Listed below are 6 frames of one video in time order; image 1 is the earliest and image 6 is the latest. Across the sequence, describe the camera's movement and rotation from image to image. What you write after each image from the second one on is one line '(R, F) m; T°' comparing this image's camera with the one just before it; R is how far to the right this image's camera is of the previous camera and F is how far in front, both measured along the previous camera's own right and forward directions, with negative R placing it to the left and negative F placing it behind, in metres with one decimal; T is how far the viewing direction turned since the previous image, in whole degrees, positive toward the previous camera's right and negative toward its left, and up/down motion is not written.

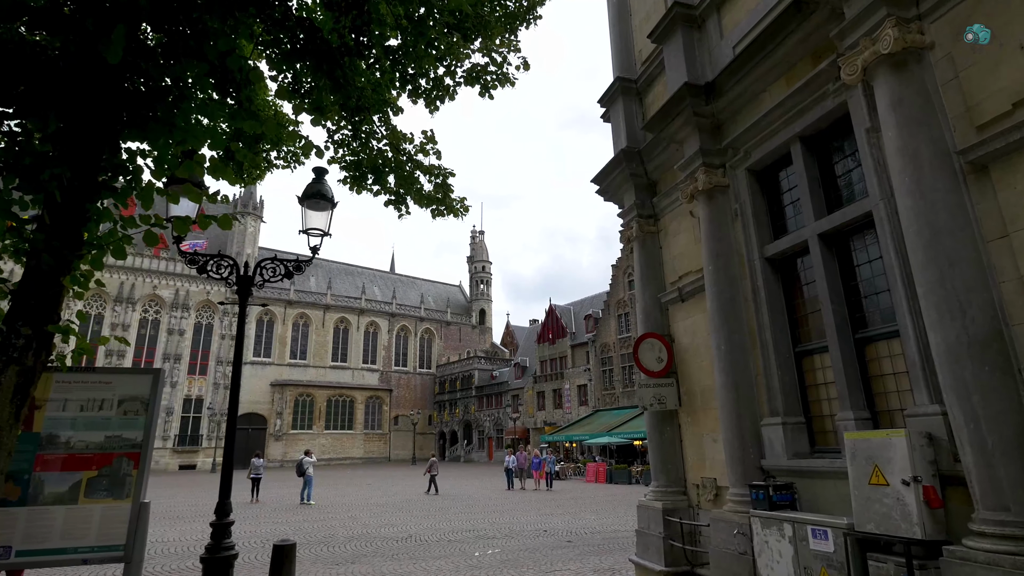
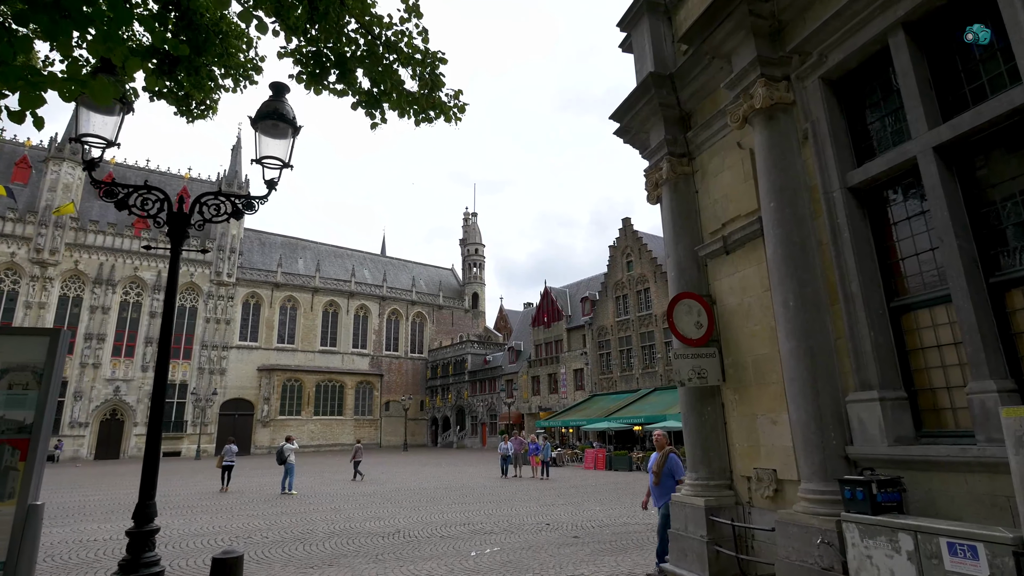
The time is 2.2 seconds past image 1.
(-0.2, +1.4) m; +1°
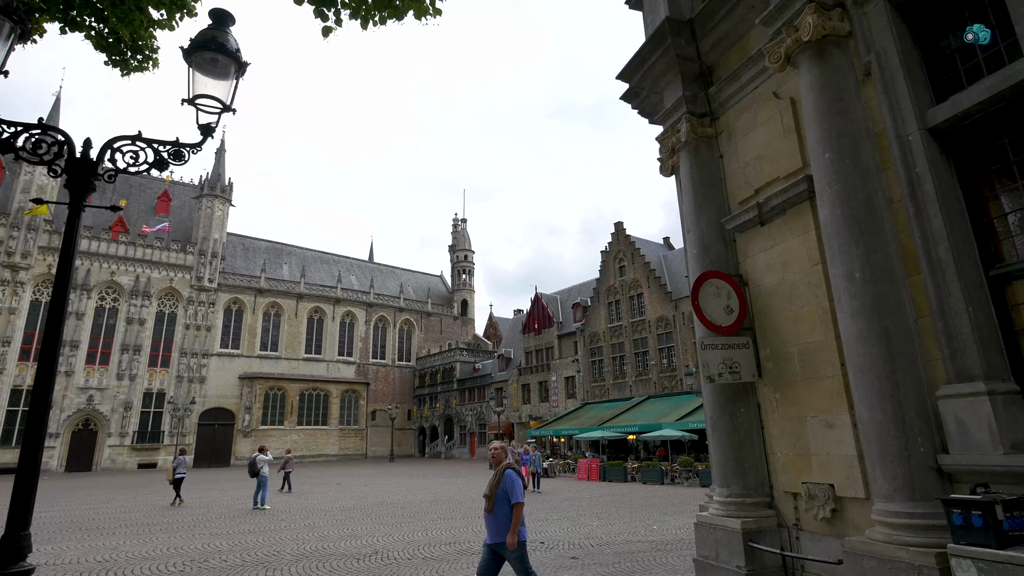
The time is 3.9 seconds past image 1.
(0.0, +1.1) m; +1°
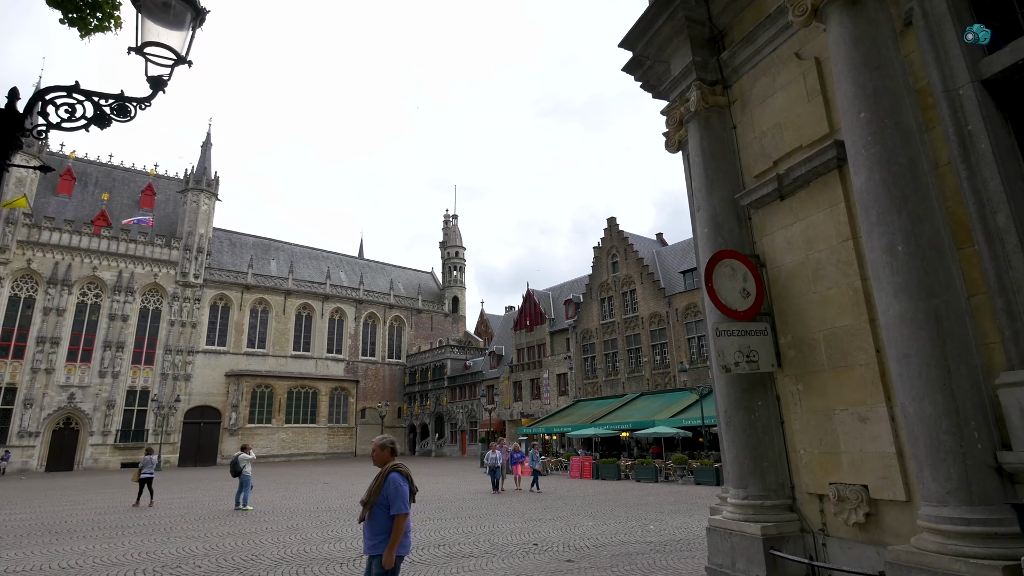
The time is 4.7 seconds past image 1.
(0.0, +0.5) m; +1°
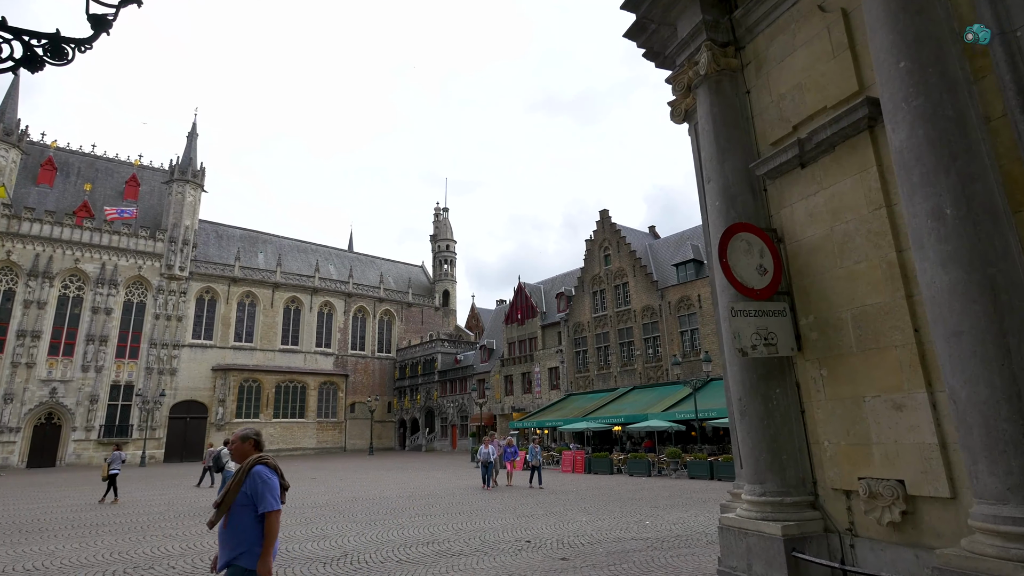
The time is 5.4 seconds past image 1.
(0.0, +0.5) m; +1°
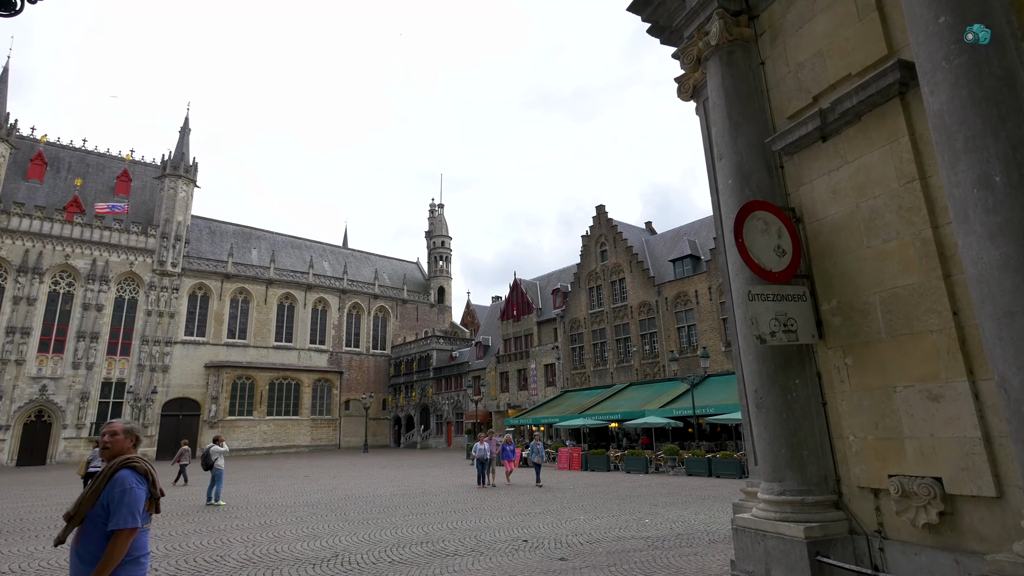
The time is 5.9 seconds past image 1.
(0.0, +0.3) m; 0°
